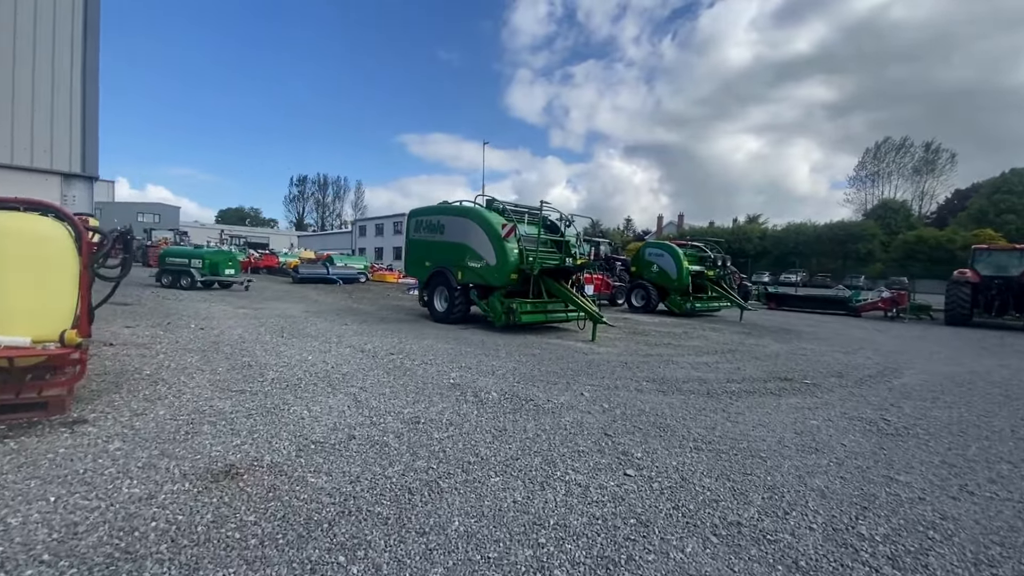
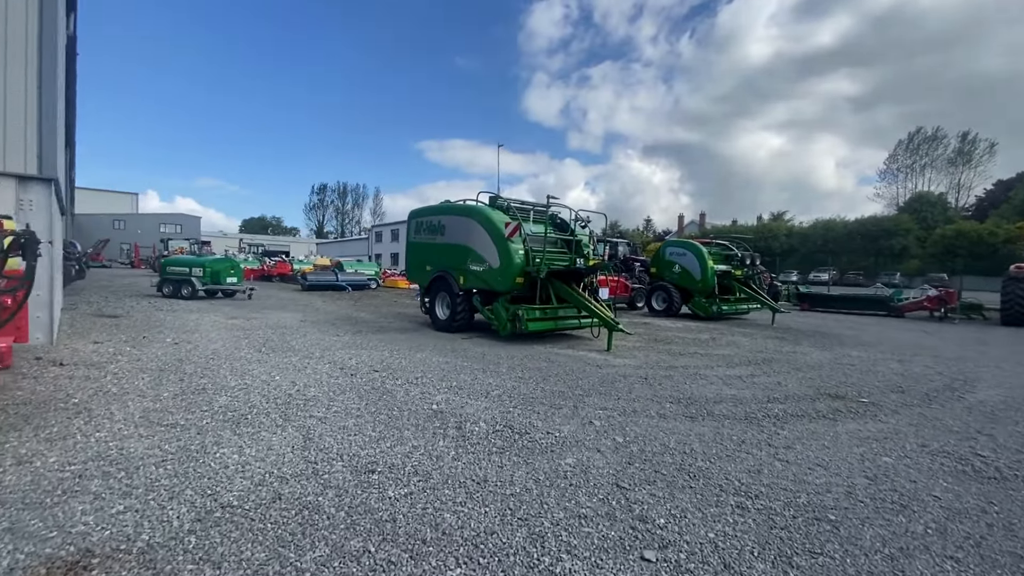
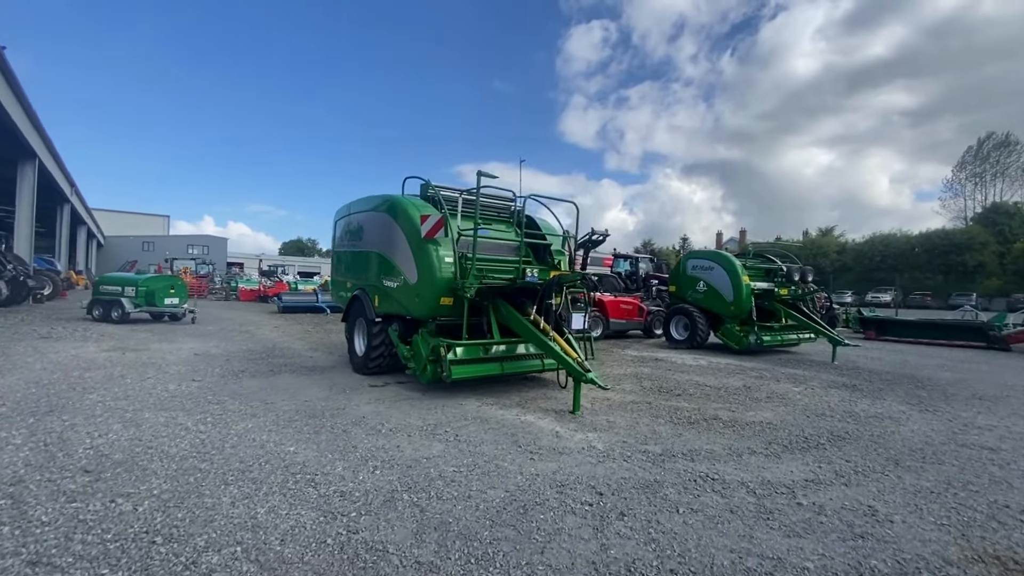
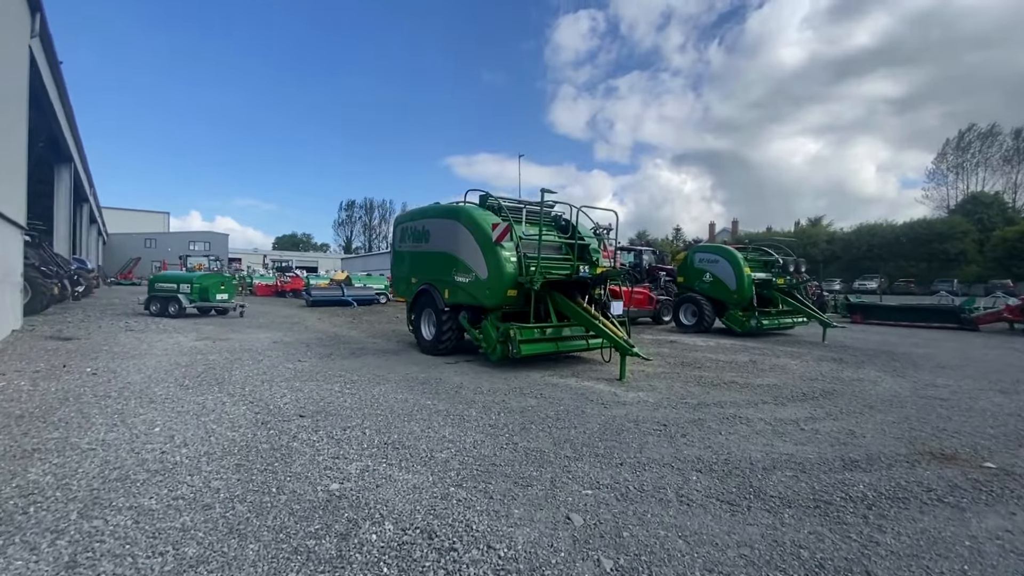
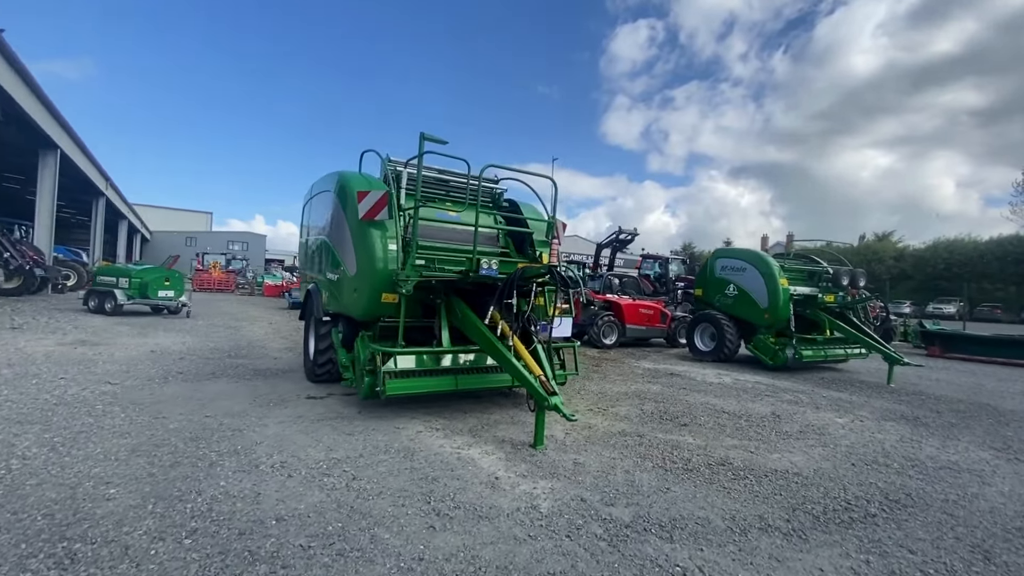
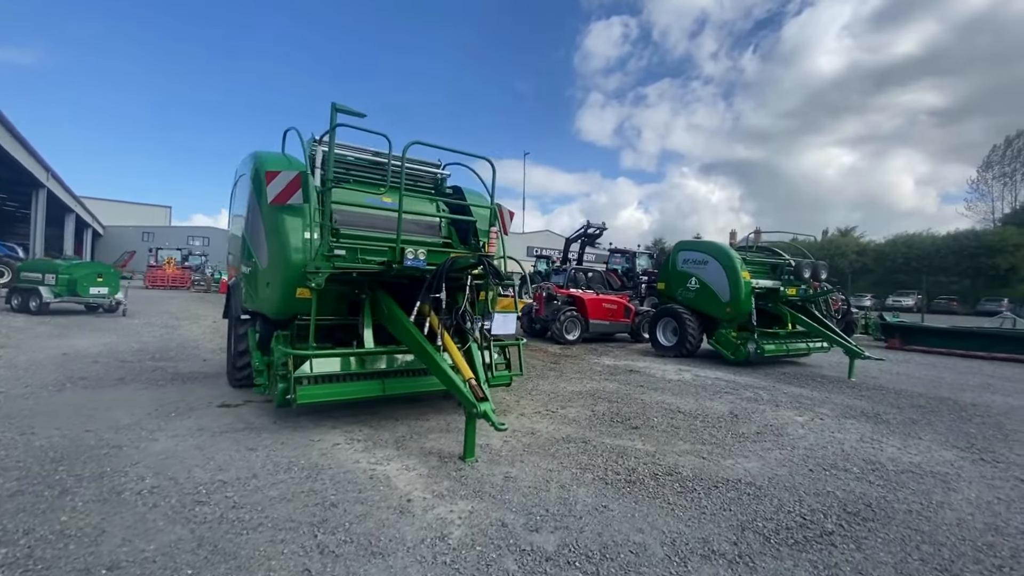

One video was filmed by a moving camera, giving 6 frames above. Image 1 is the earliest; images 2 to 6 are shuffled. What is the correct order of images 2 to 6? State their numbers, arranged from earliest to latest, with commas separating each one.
2, 4, 3, 5, 6
